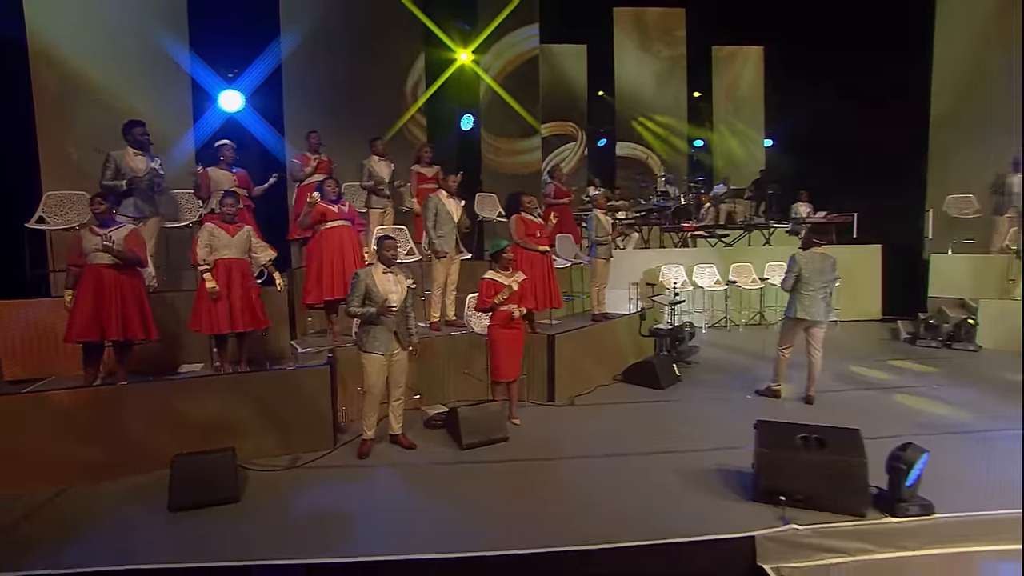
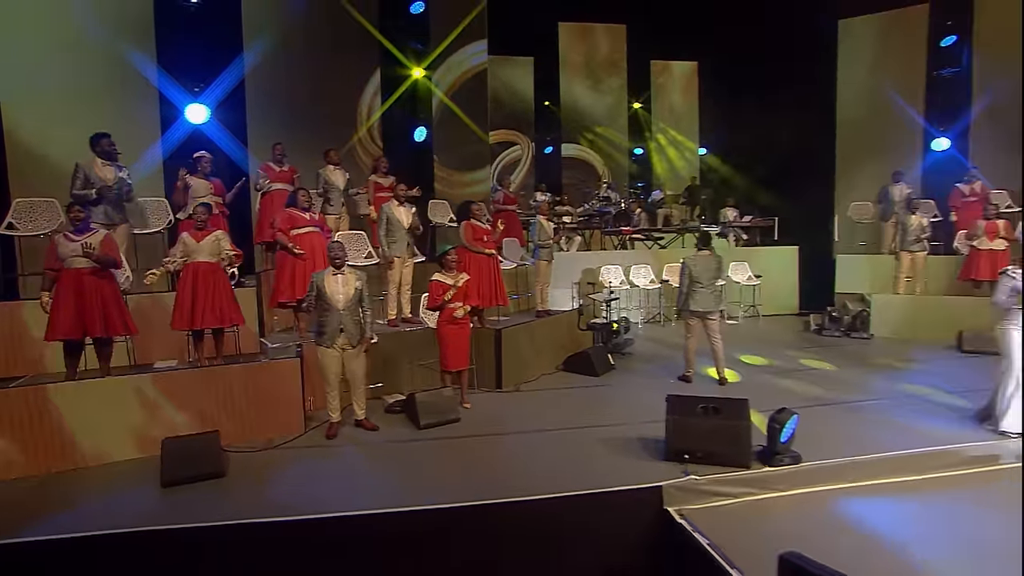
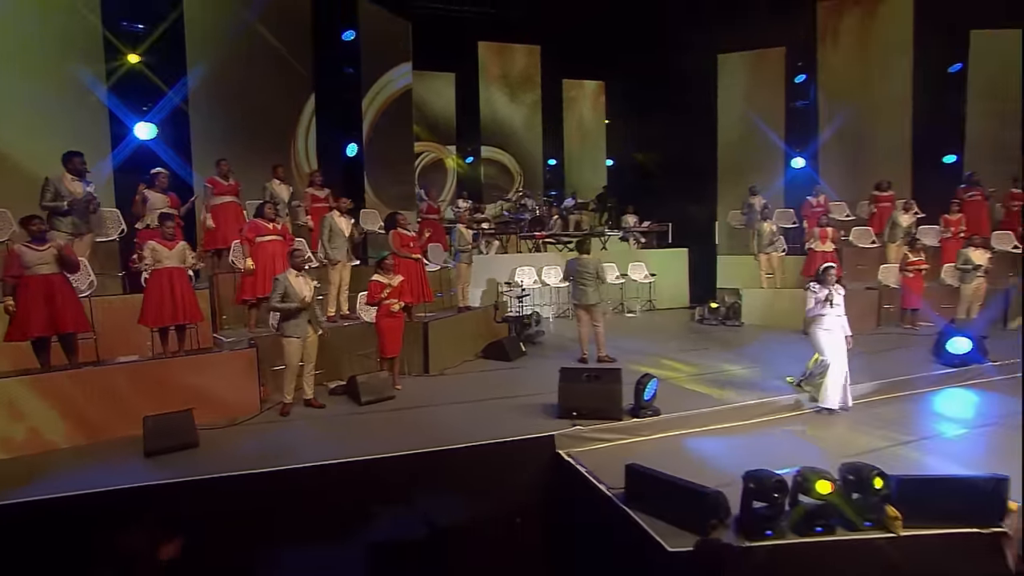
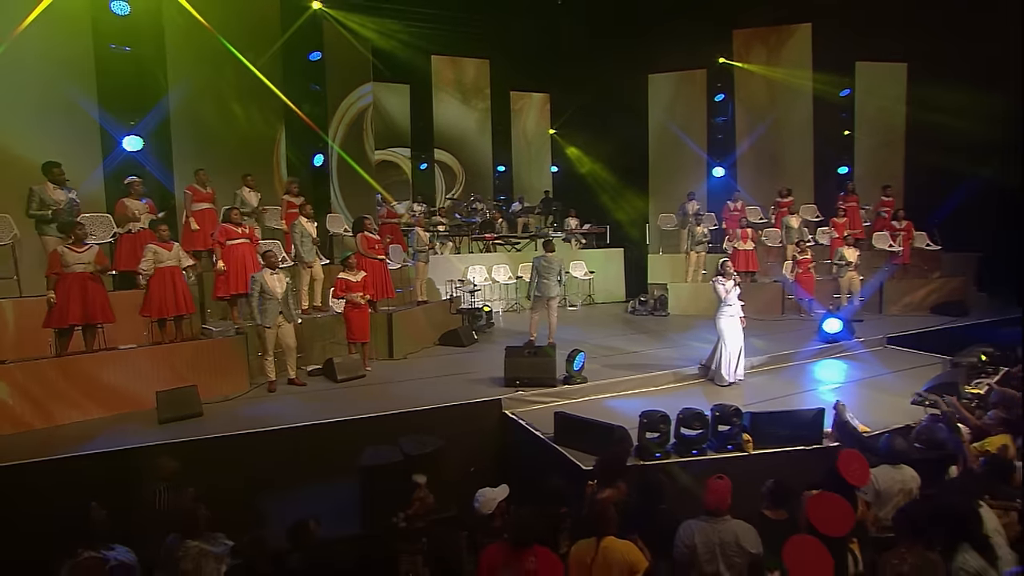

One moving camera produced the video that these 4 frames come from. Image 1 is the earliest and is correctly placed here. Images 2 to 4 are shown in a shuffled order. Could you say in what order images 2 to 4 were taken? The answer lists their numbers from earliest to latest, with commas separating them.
2, 3, 4
